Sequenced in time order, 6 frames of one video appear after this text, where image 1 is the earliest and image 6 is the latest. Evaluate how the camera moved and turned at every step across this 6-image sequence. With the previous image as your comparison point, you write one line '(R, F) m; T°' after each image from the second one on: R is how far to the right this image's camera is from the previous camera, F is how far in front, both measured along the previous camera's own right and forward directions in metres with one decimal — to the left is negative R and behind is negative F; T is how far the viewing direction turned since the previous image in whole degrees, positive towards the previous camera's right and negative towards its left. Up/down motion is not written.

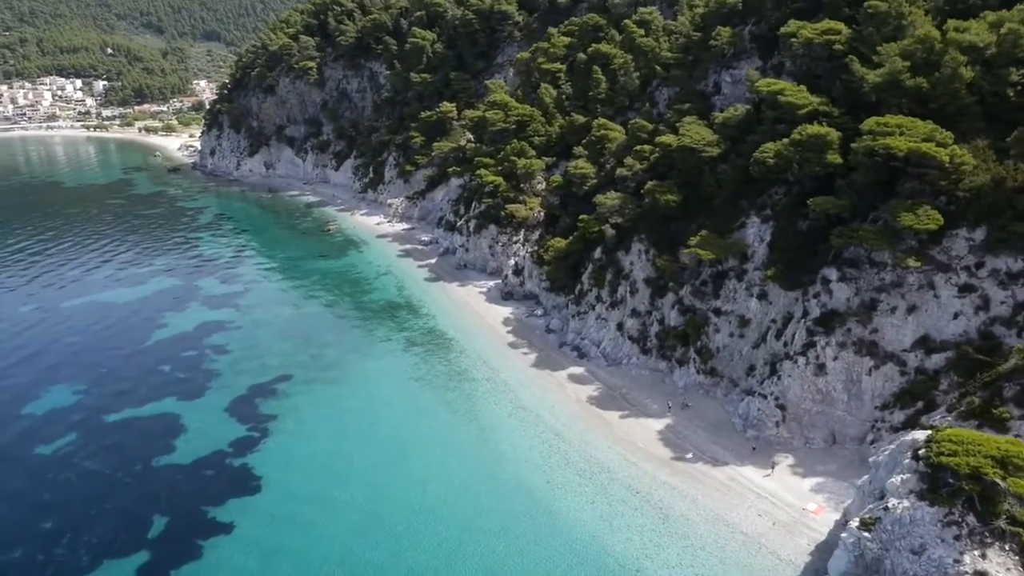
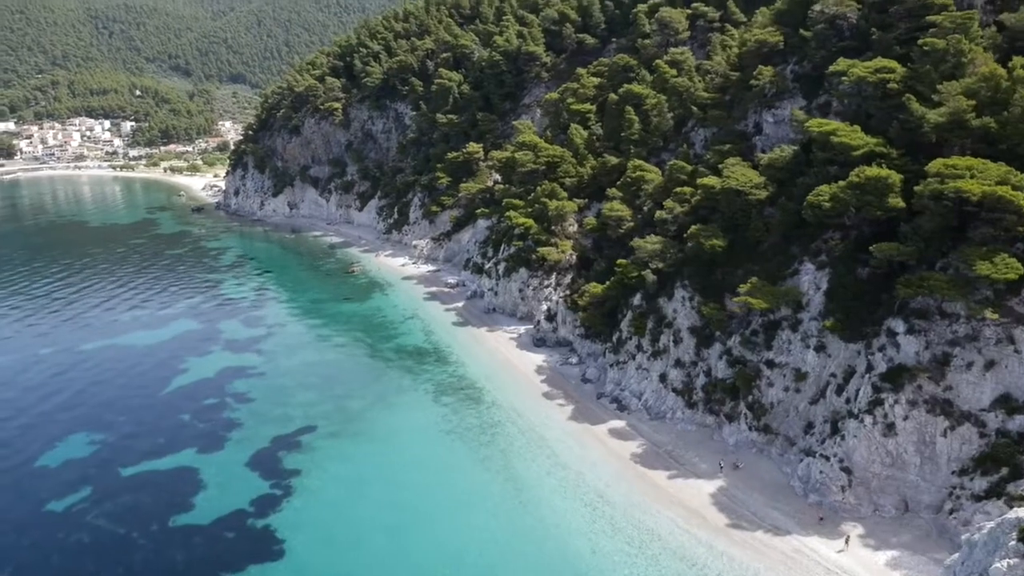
(-1.1, +2.1) m; -1°
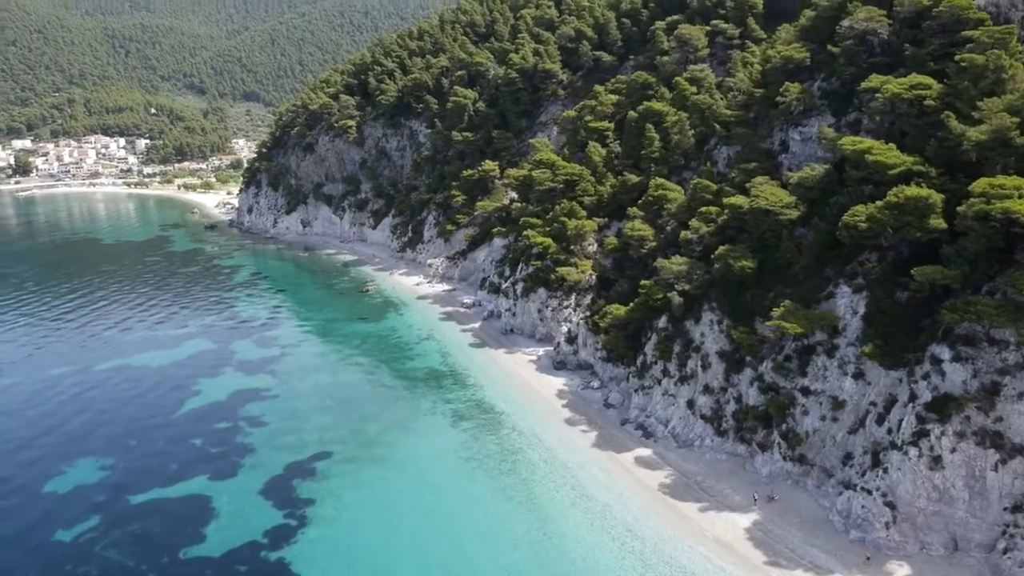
(-0.7, +1.2) m; -1°
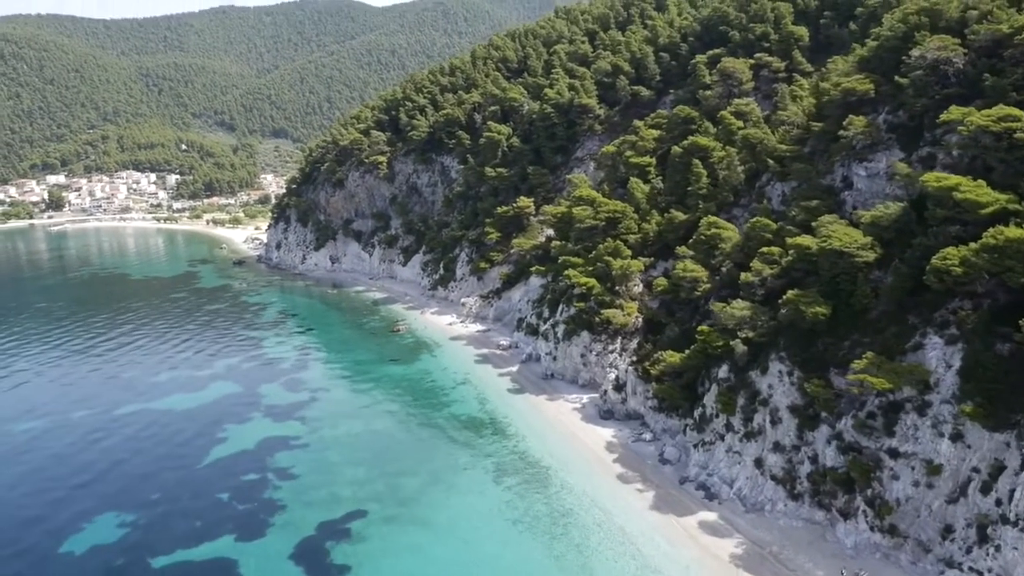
(-1.5, +2.8) m; -2°
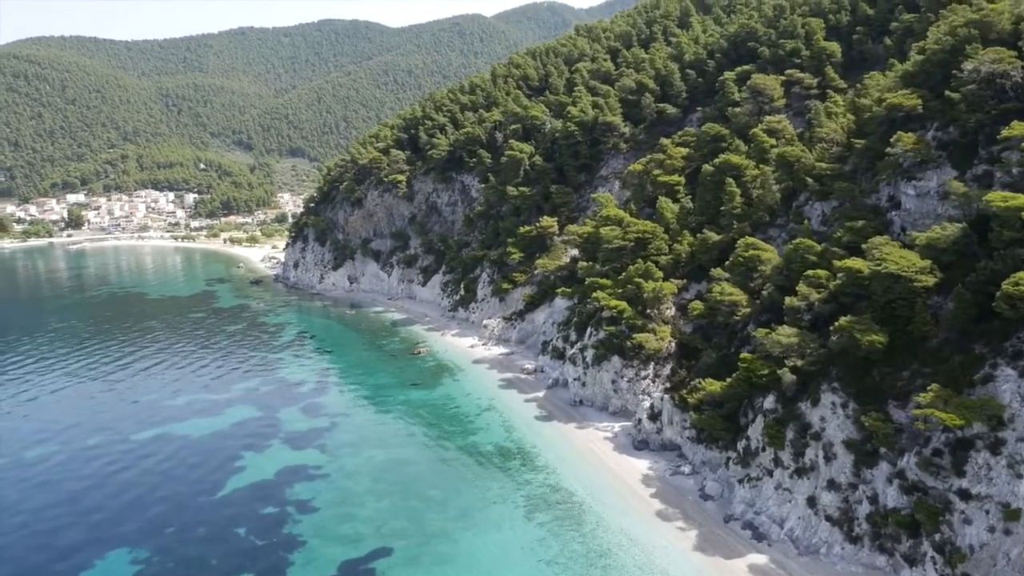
(-1.0, +2.0) m; -1°
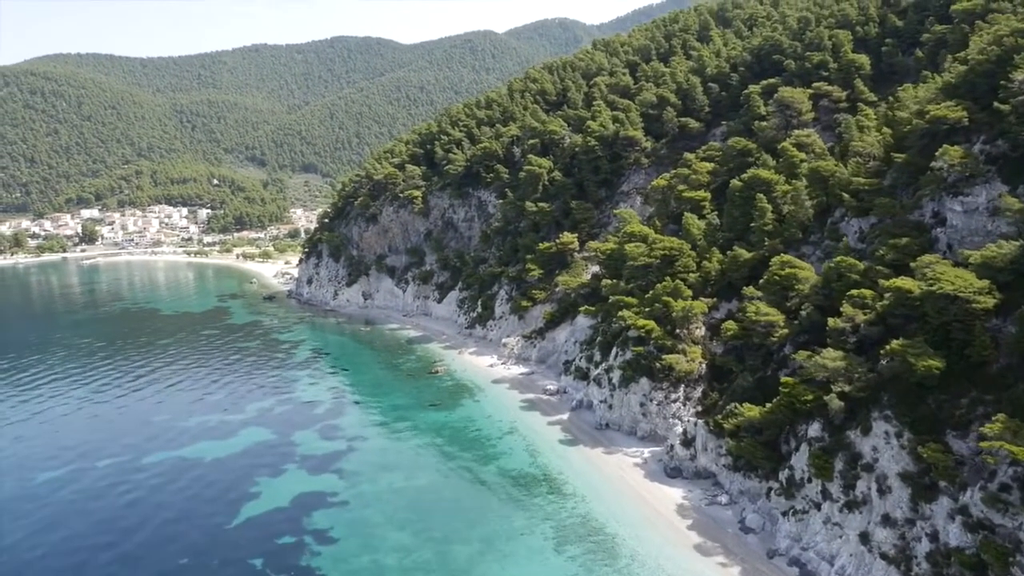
(-1.0, +1.8) m; -1°
